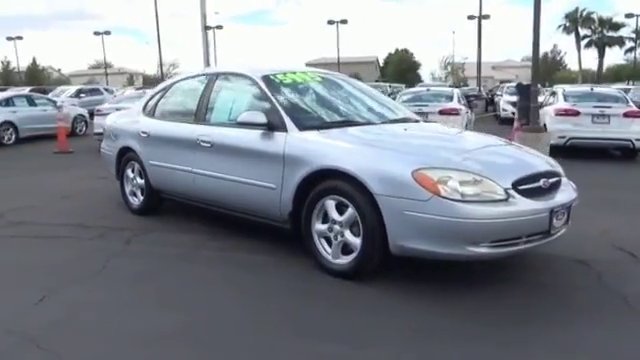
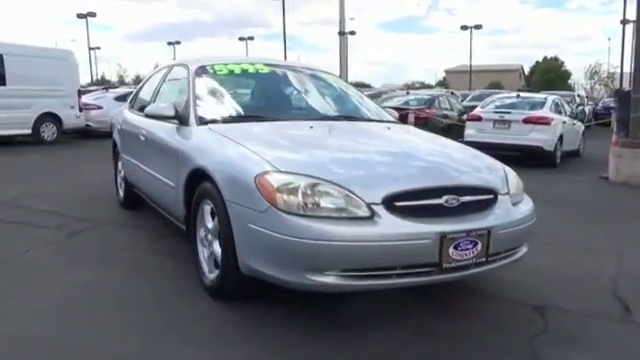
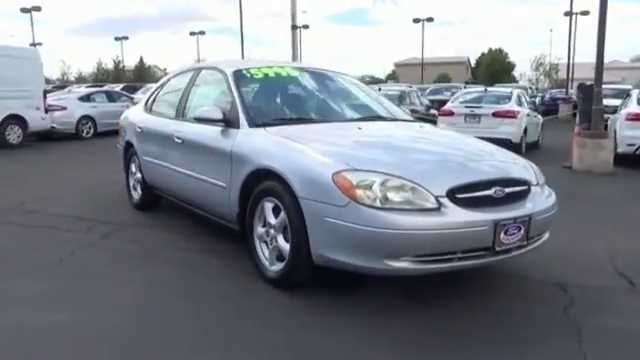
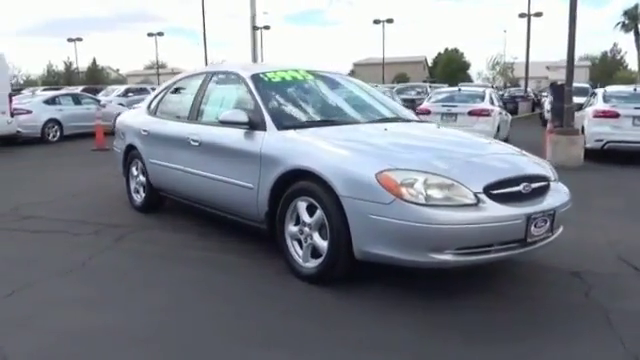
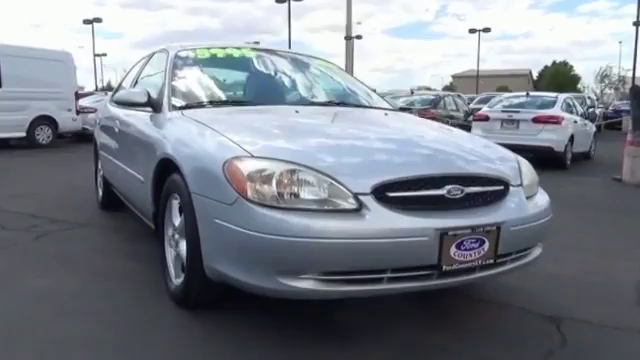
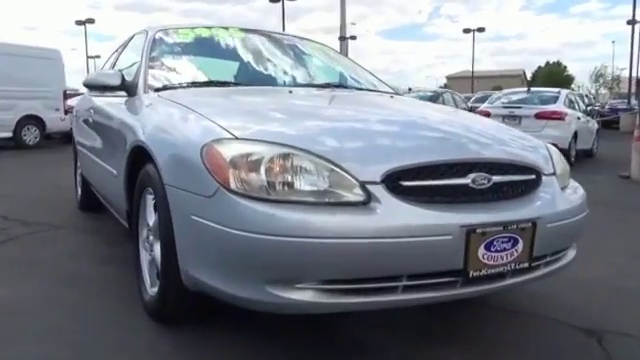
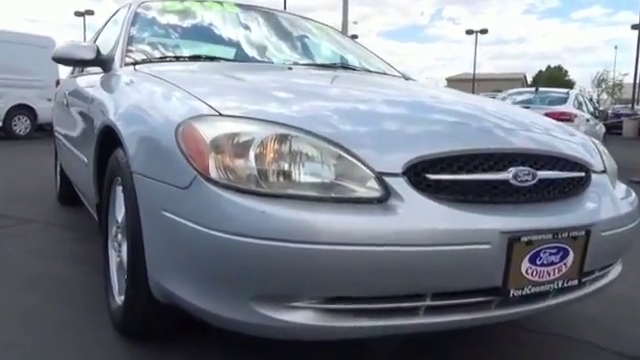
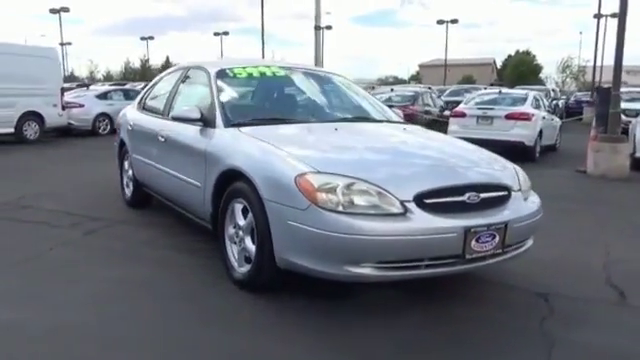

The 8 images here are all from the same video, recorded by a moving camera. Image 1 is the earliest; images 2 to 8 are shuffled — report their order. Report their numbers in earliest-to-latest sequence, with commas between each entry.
4, 3, 8, 2, 5, 6, 7
